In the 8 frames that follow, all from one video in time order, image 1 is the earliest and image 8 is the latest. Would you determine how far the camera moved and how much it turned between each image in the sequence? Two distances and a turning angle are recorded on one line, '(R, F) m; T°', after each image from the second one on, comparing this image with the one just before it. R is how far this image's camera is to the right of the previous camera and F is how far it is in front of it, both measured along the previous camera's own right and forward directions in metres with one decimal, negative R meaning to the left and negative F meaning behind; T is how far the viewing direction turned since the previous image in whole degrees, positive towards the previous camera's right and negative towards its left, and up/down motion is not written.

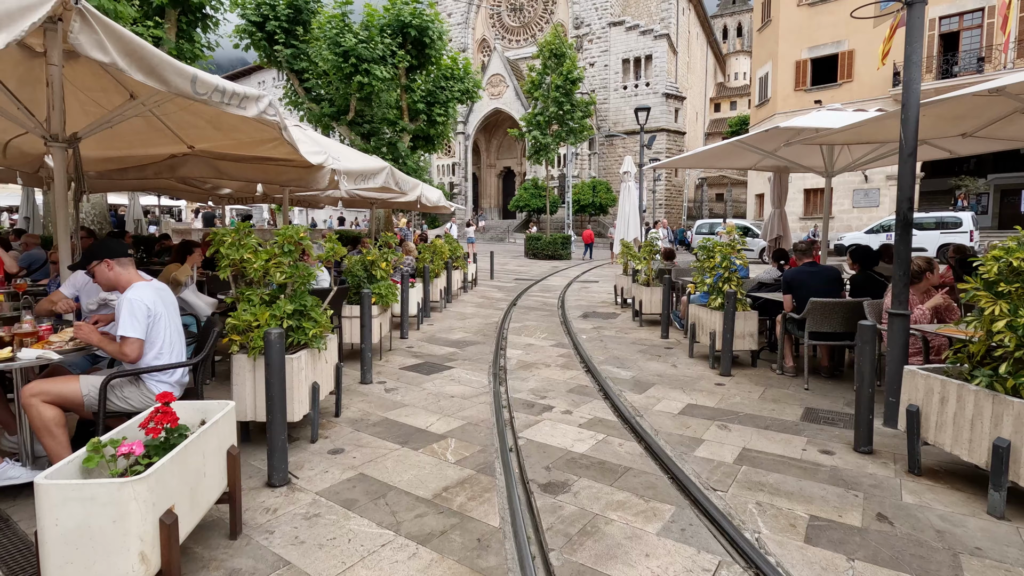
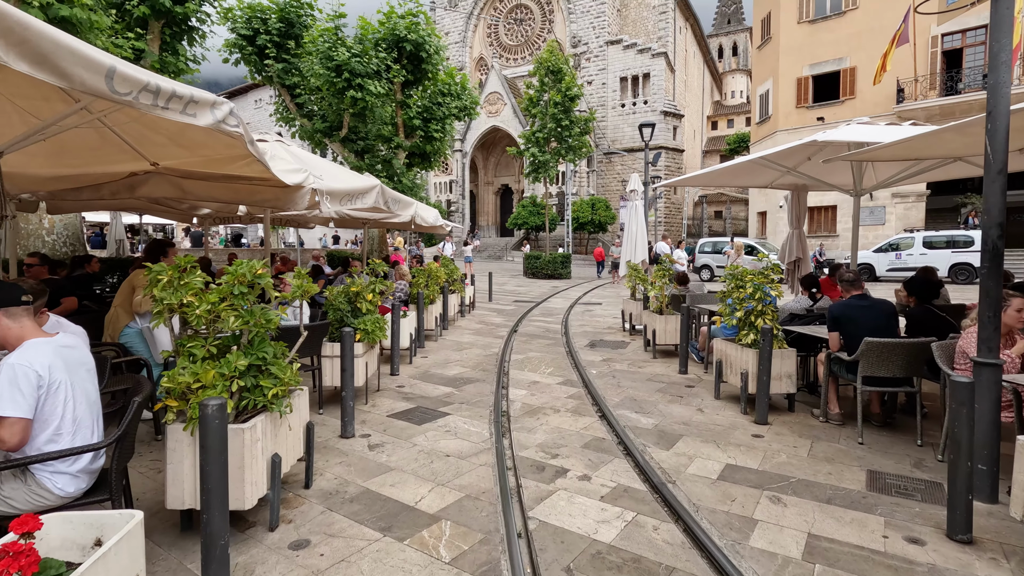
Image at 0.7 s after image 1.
(-0.1, +0.6) m; 0°
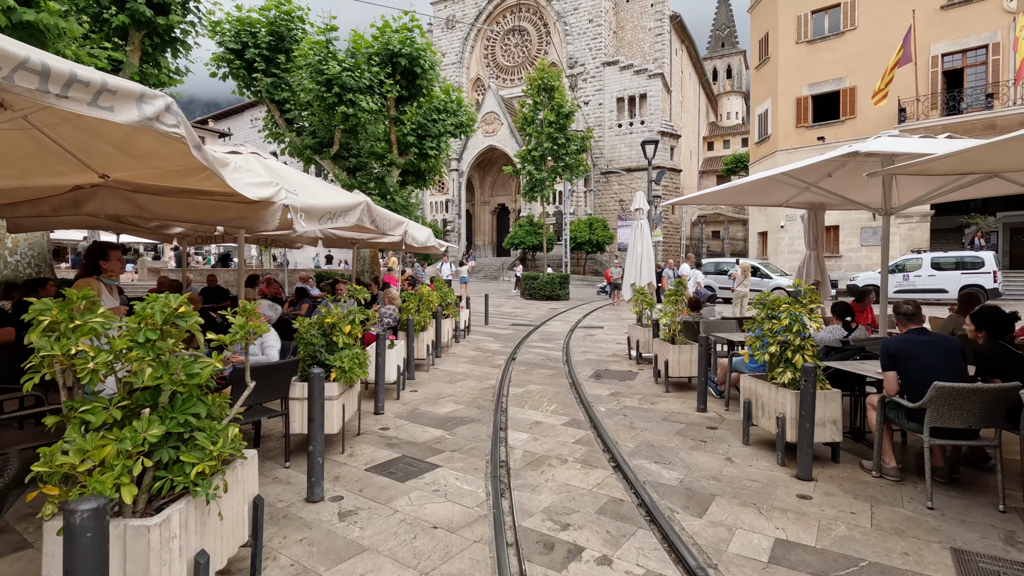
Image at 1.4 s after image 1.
(0.0, +0.6) m; 0°
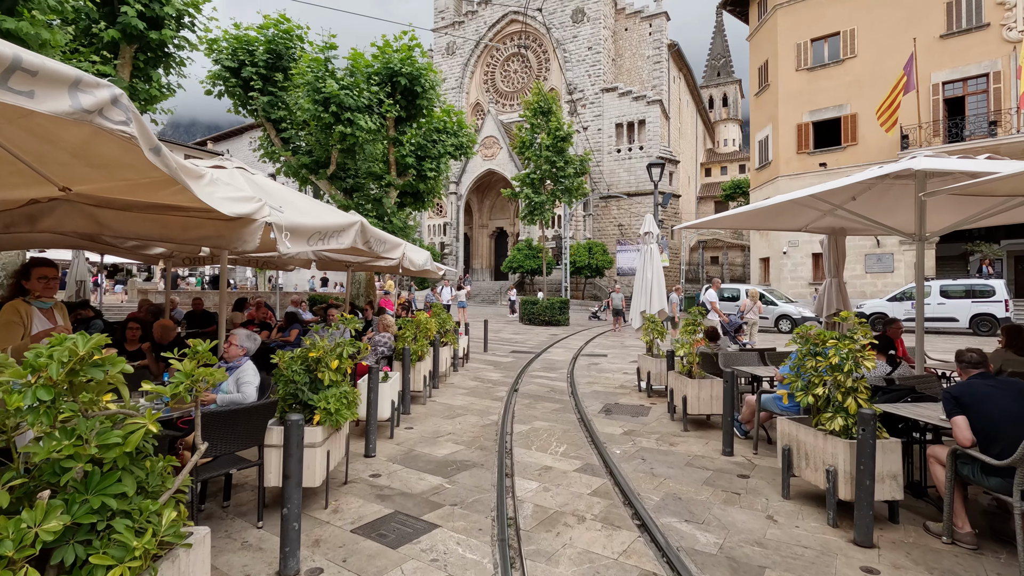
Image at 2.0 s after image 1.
(-0.1, +0.5) m; 0°
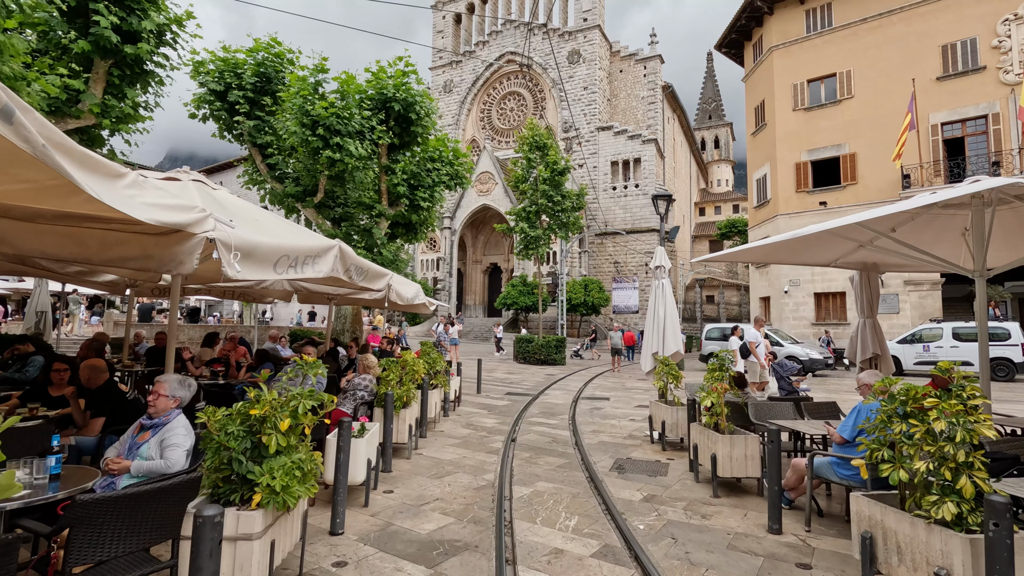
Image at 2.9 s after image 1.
(-0.1, +0.8) m; +1°
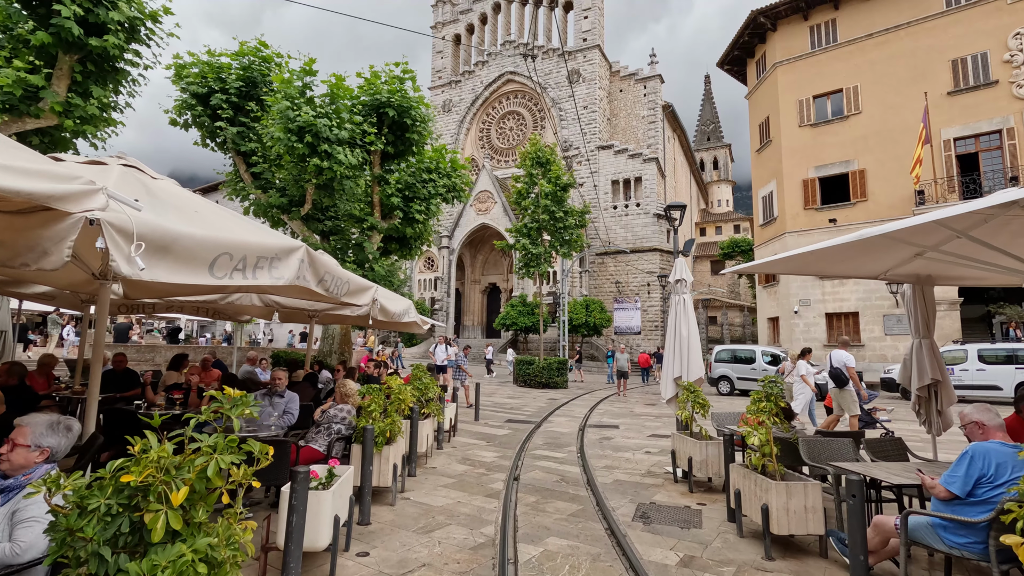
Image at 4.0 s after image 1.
(-0.1, +0.9) m; 0°
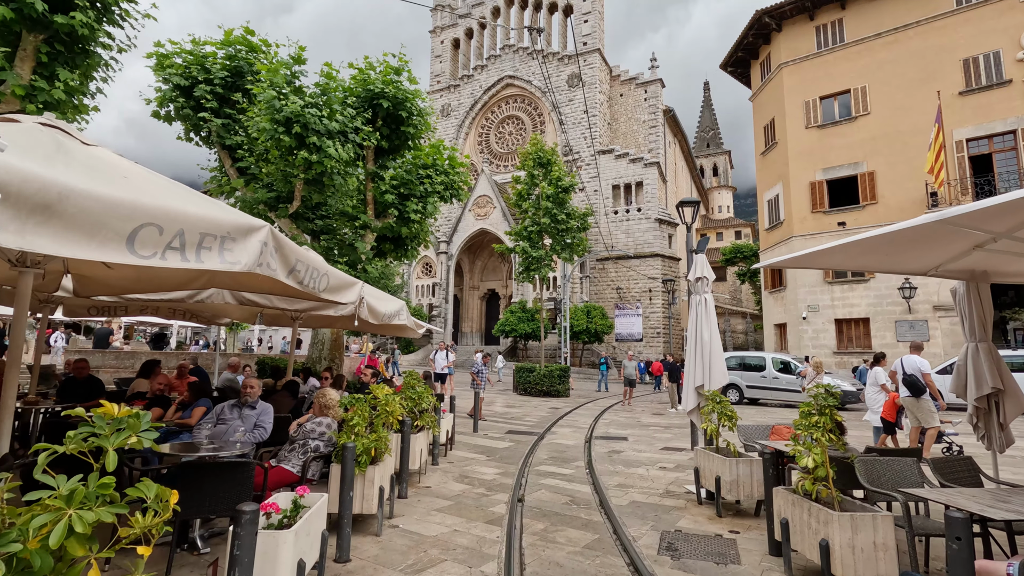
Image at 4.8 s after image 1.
(-0.1, +0.7) m; 0°
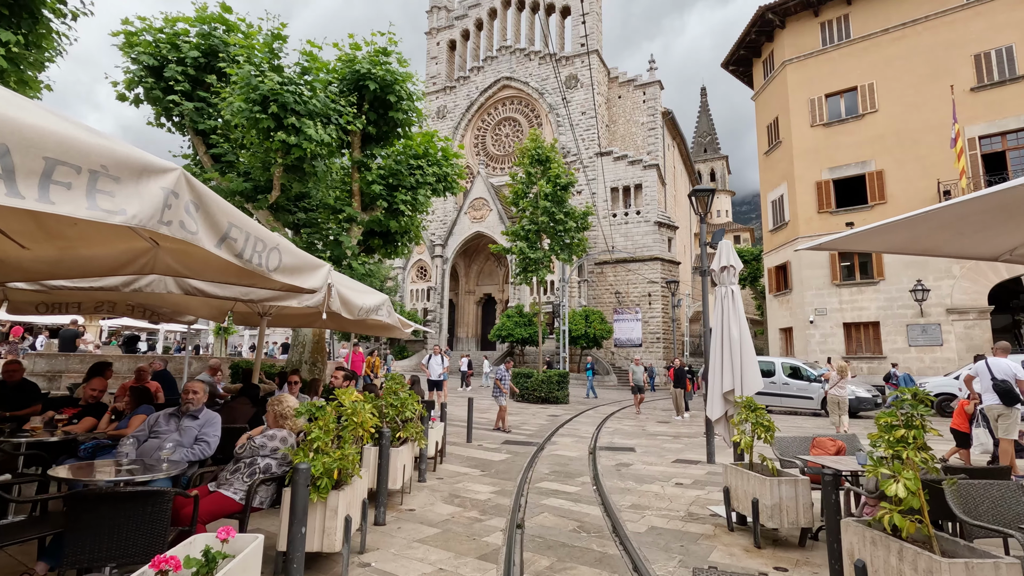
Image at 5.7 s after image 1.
(0.0, +0.9) m; 0°
